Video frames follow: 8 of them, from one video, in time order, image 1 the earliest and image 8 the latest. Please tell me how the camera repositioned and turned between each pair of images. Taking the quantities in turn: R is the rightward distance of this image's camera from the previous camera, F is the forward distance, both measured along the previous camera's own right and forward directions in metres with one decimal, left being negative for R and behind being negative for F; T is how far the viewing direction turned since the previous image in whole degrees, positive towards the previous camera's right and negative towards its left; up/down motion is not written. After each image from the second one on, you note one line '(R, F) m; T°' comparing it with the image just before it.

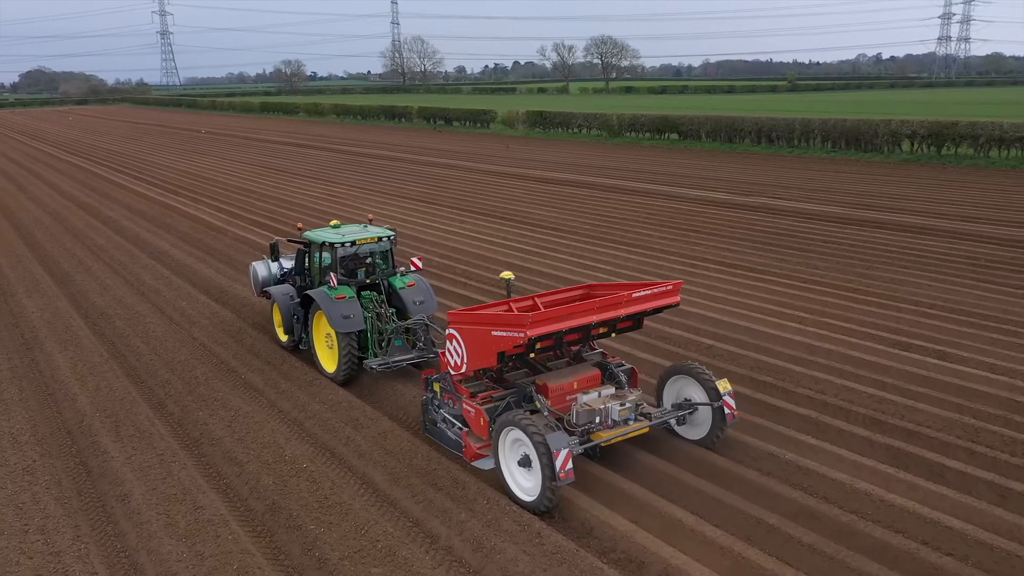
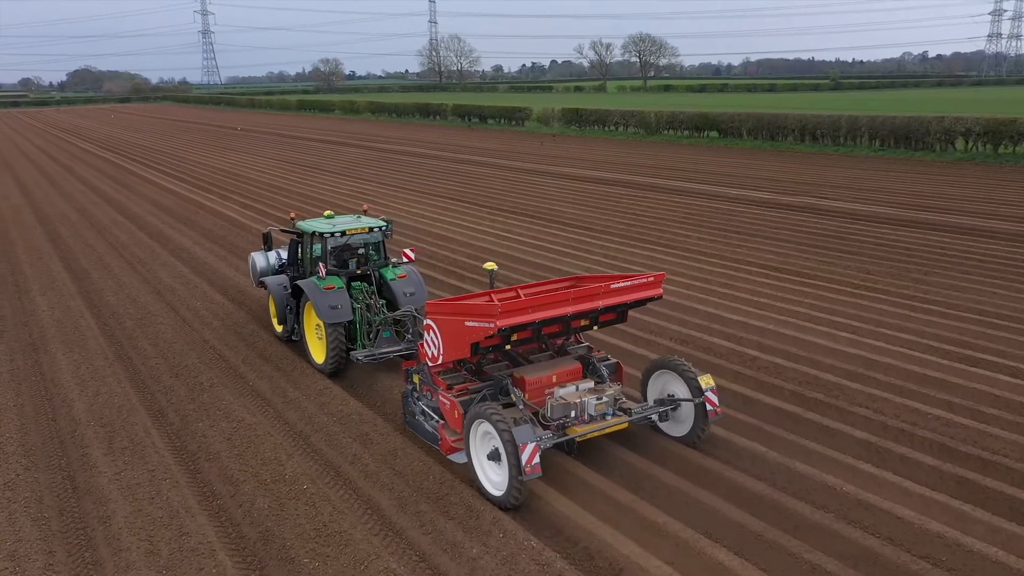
(+0.1, +0.7) m; -2°
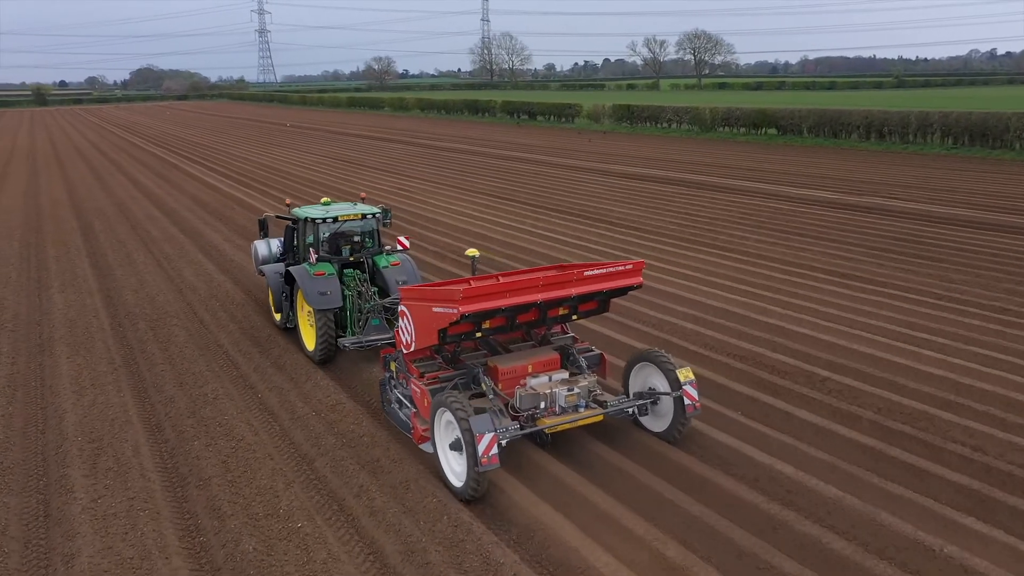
(+0.1, +0.9) m; -3°
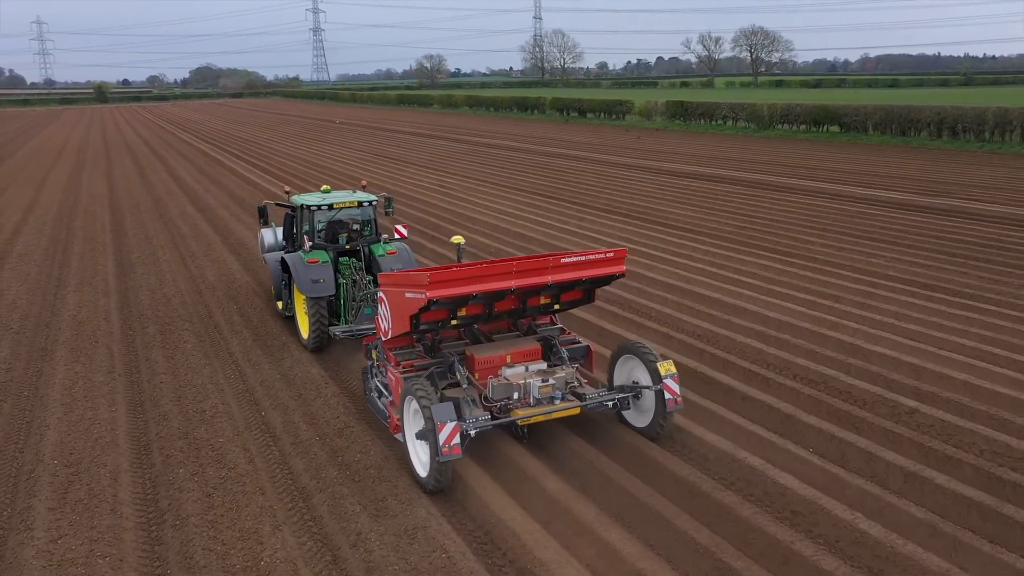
(+0.1, +0.9) m; -3°
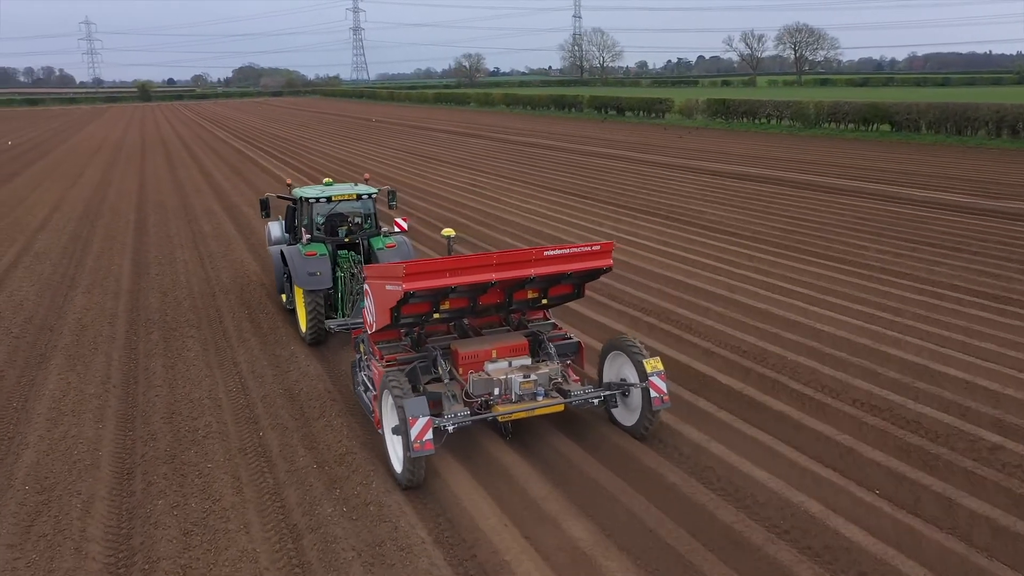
(+0.1, +0.7) m; -3°
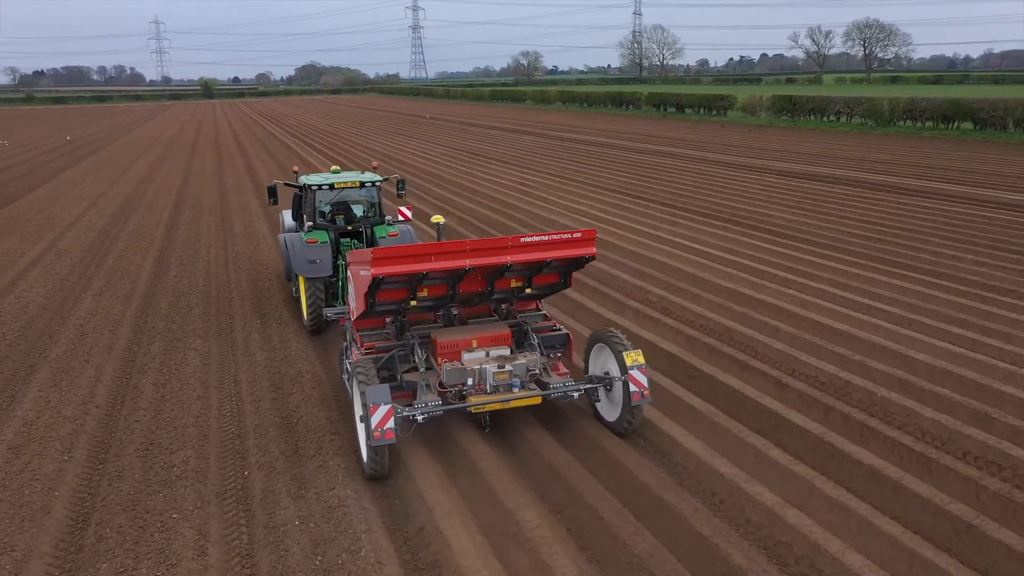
(+0.1, +1.0) m; -4°
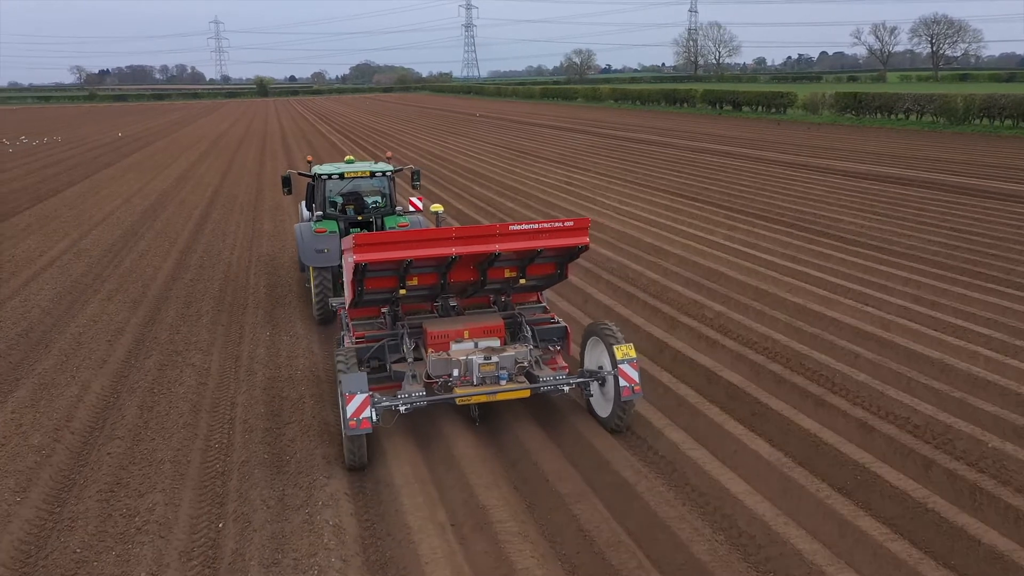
(+0.1, +0.9) m; -4°
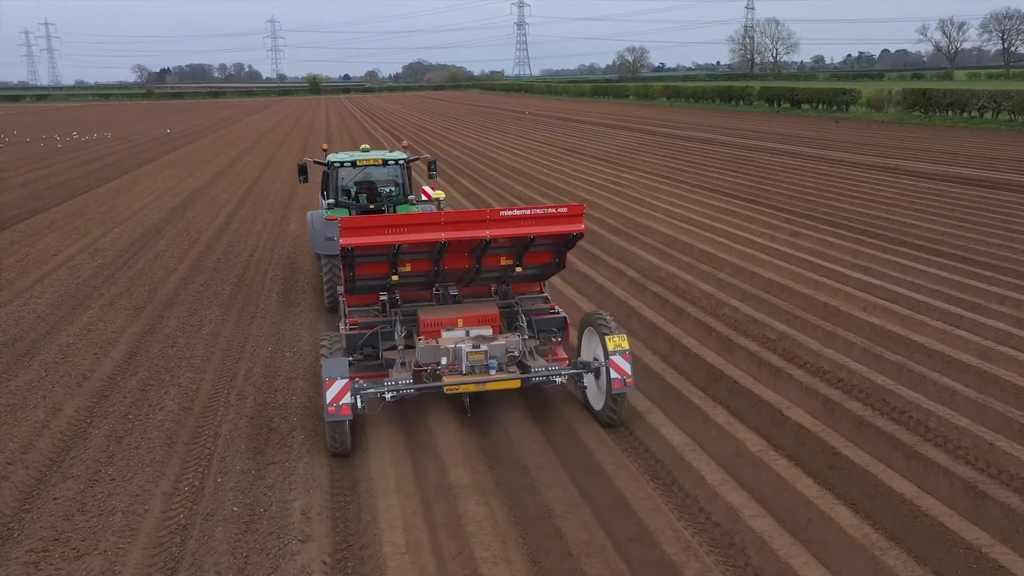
(+0.1, +0.9) m; -3°
